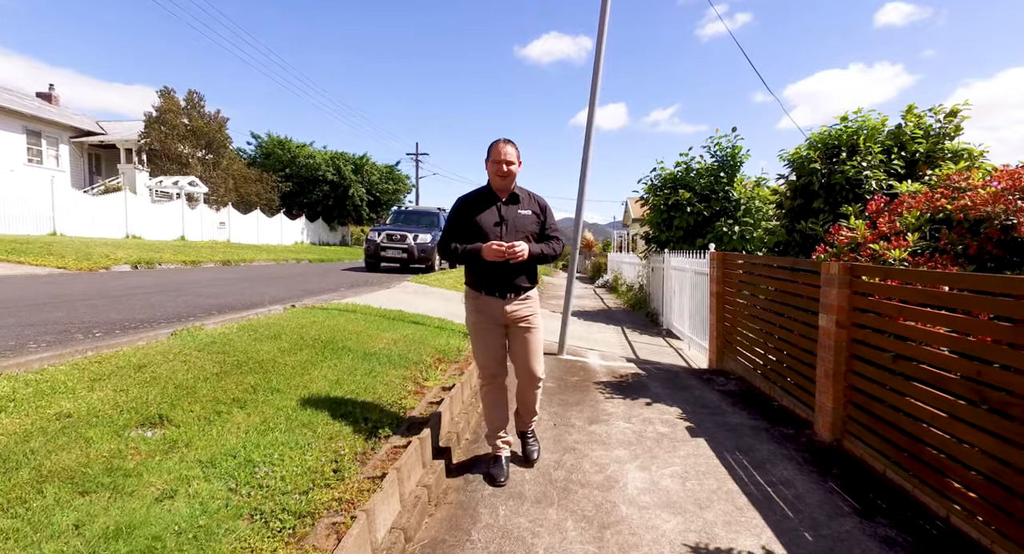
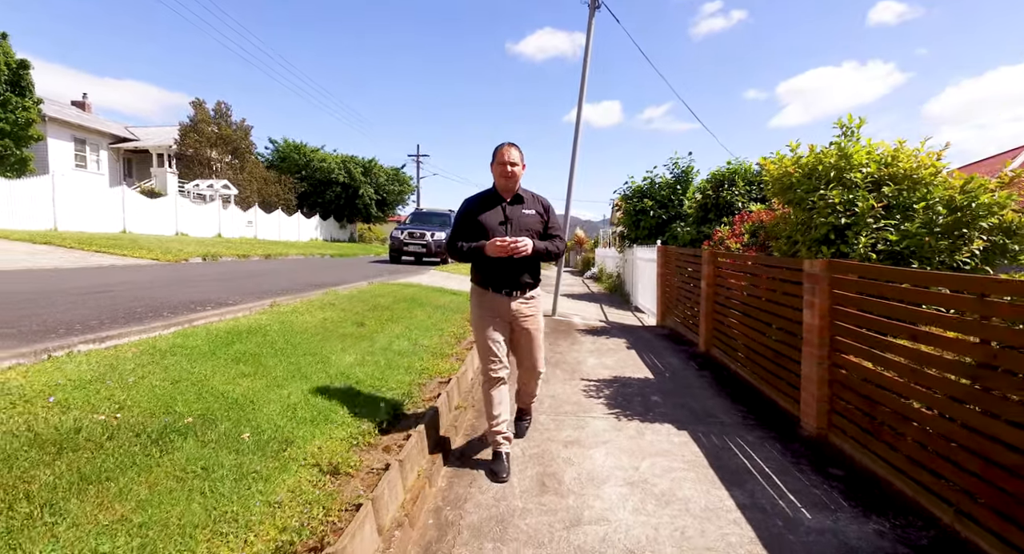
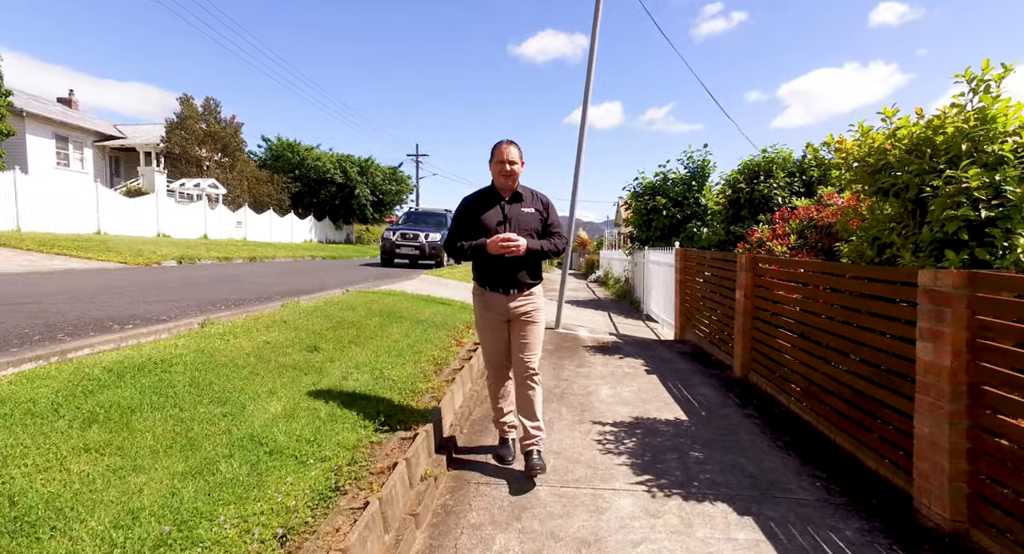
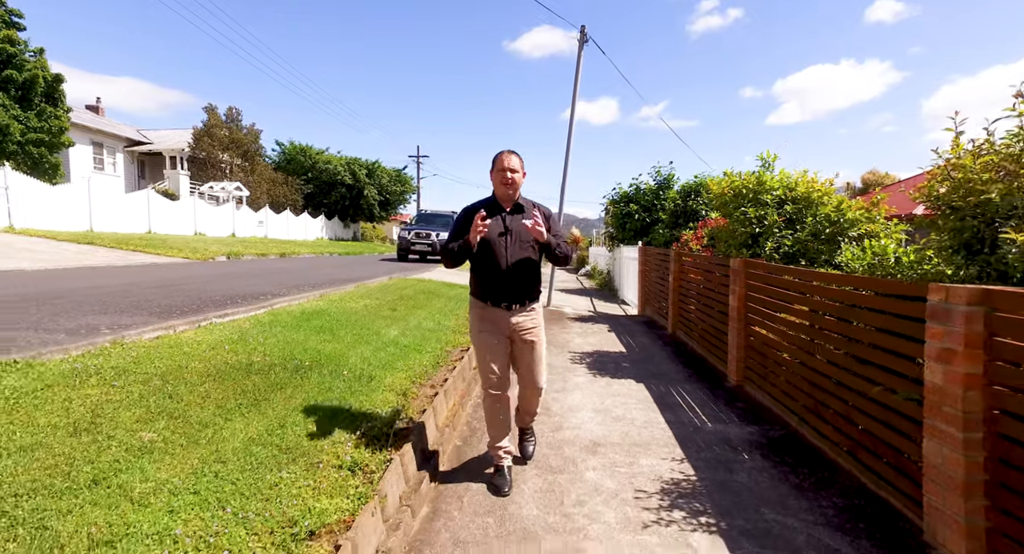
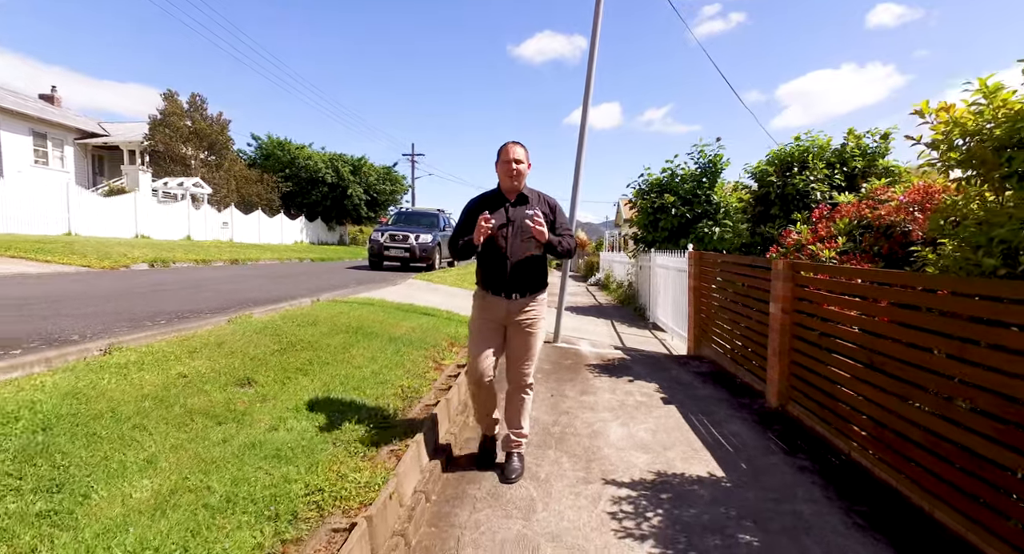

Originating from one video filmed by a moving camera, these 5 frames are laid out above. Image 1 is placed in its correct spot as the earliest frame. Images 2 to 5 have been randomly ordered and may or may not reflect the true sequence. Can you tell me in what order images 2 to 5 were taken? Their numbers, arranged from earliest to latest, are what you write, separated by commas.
5, 3, 2, 4
